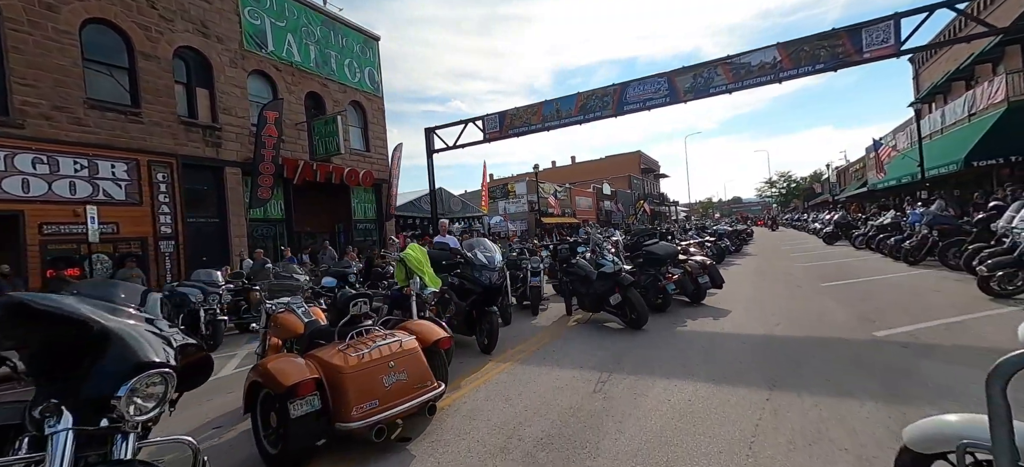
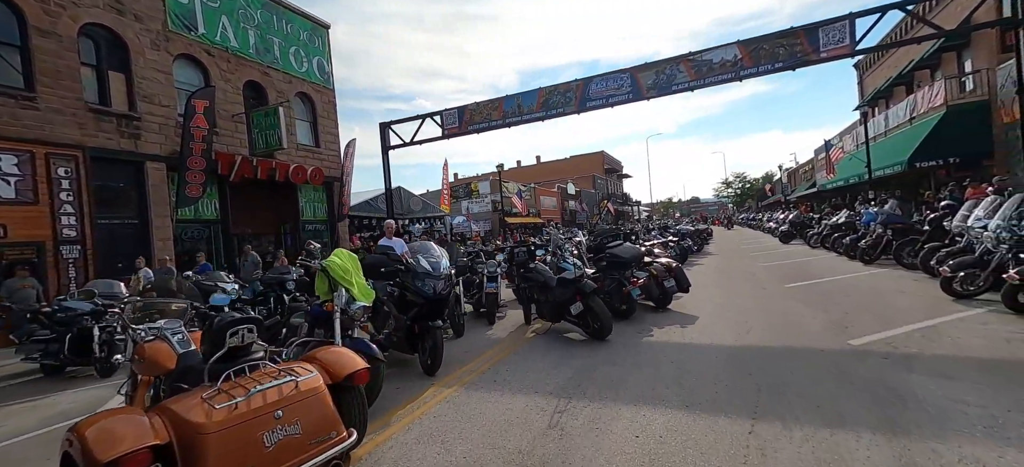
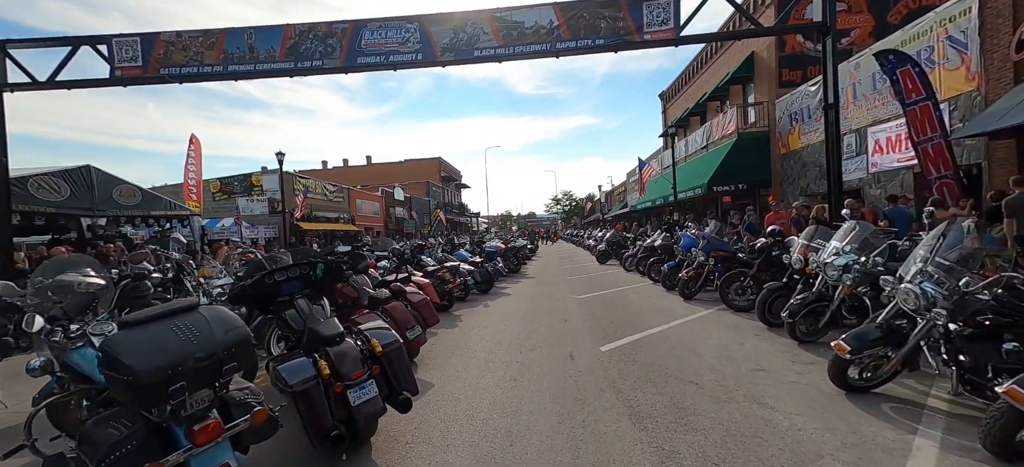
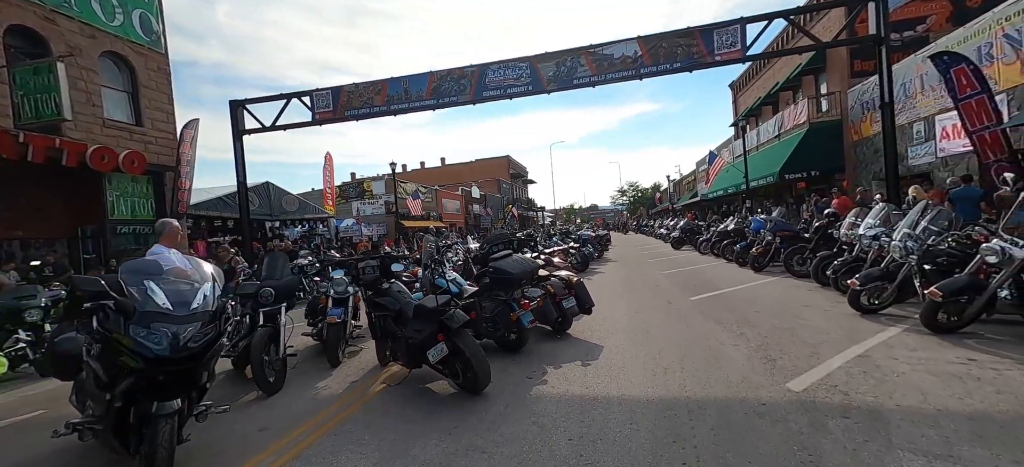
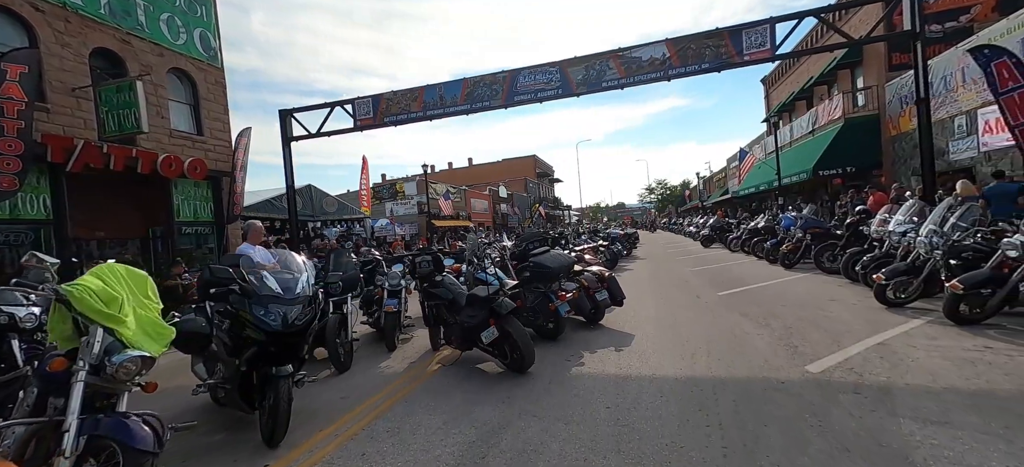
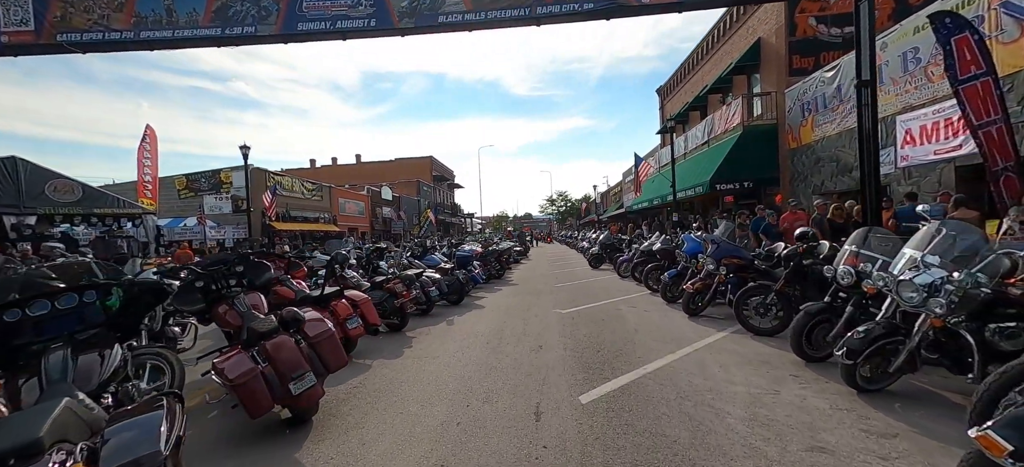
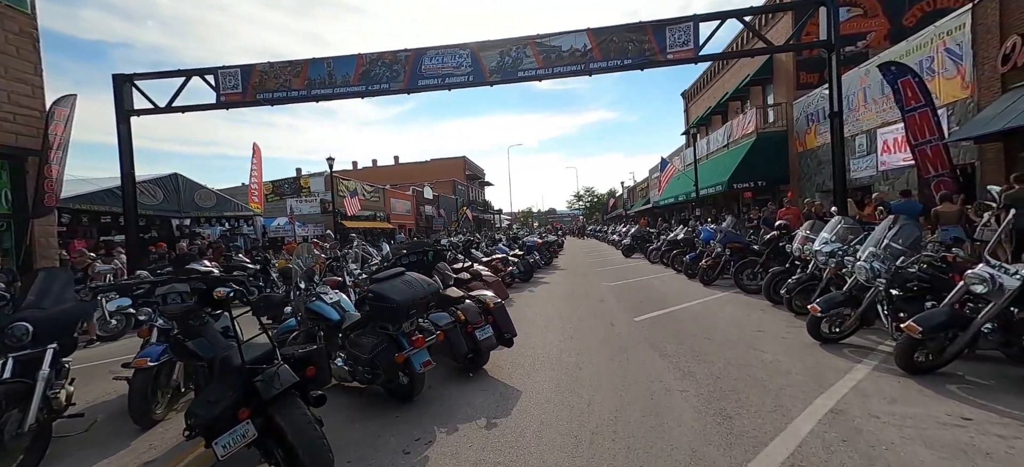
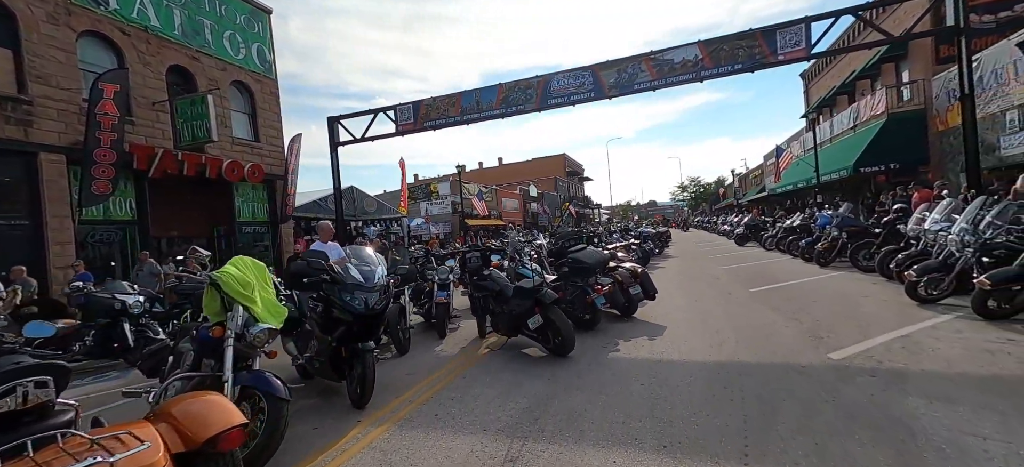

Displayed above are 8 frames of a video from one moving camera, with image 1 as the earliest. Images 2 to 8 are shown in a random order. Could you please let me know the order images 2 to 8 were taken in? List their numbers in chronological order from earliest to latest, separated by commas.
2, 8, 5, 4, 7, 3, 6
